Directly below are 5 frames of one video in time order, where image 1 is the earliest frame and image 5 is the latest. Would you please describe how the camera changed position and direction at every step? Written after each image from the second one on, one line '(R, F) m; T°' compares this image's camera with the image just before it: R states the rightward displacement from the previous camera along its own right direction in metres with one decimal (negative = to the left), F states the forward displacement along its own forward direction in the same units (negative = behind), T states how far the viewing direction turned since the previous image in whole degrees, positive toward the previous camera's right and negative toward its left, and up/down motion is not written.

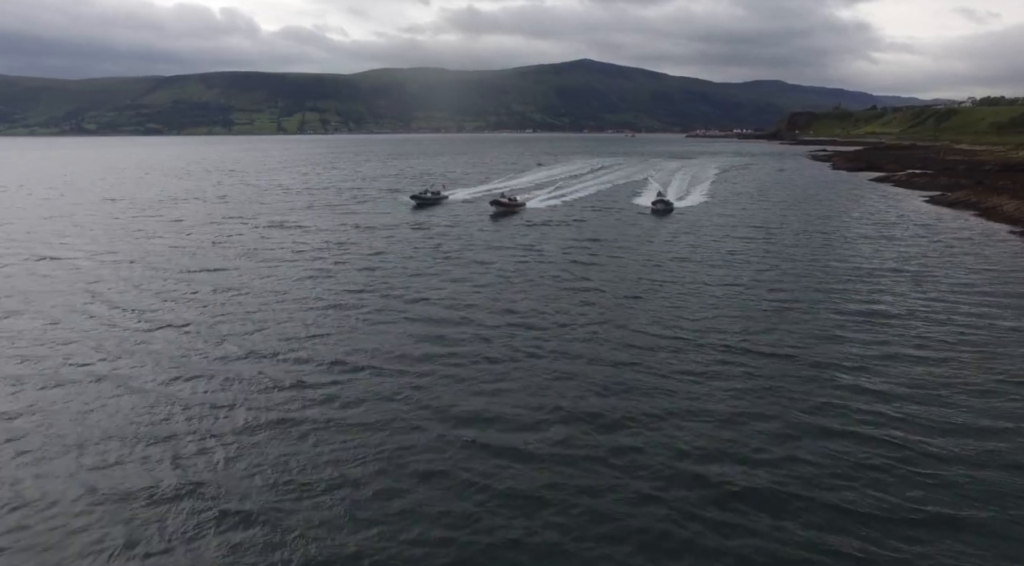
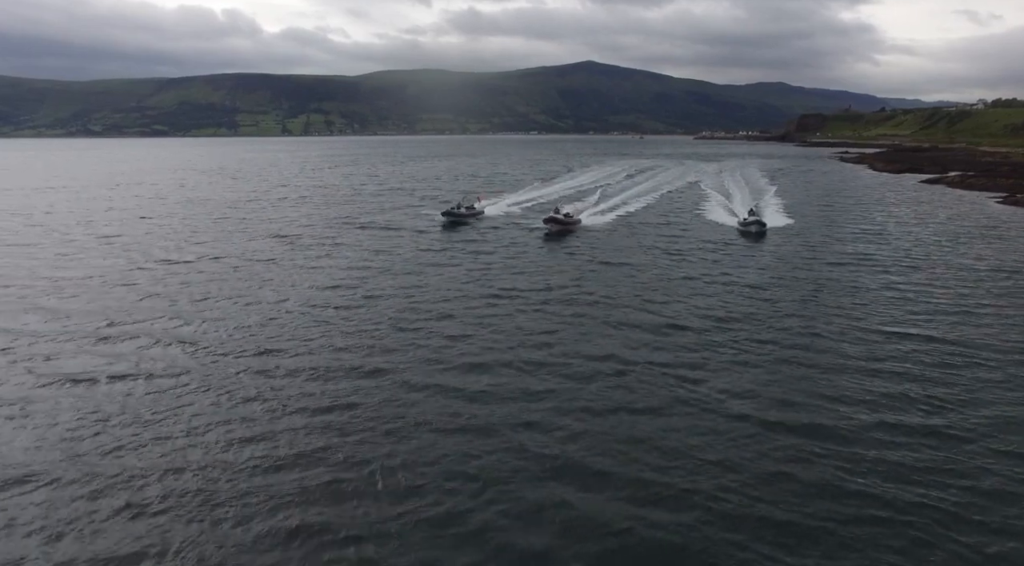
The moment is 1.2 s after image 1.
(-9.5, -0.1) m; 0°
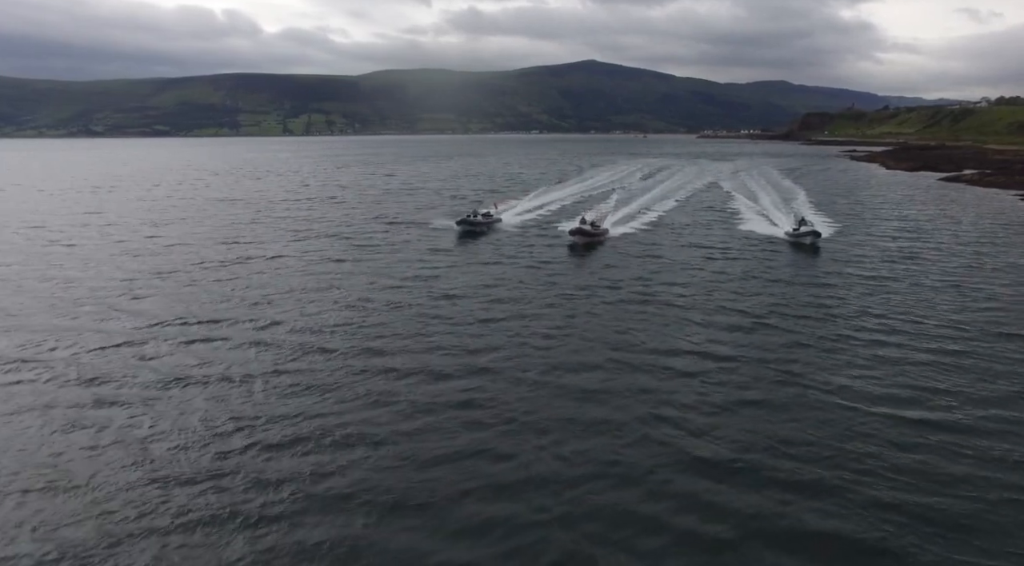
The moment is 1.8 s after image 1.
(-3.8, -0.7) m; 0°
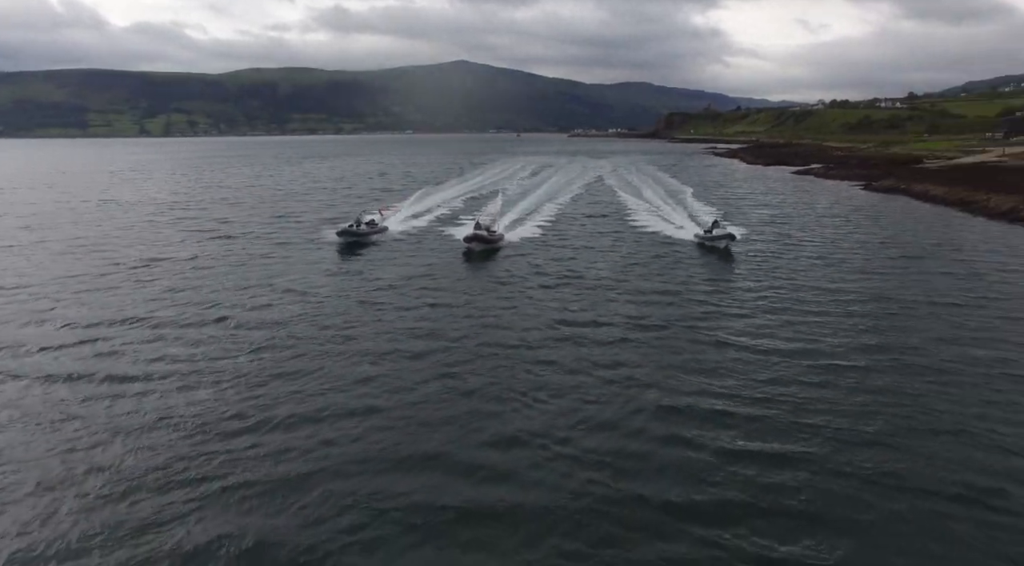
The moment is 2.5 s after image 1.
(-3.0, -2.0) m; +10°
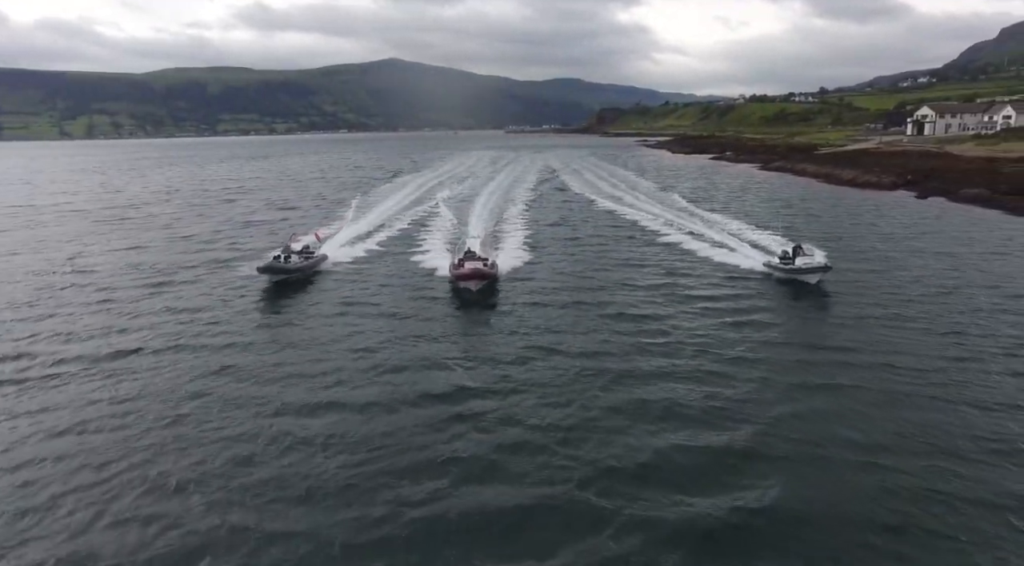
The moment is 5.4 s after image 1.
(-5.8, -17.7) m; +5°
